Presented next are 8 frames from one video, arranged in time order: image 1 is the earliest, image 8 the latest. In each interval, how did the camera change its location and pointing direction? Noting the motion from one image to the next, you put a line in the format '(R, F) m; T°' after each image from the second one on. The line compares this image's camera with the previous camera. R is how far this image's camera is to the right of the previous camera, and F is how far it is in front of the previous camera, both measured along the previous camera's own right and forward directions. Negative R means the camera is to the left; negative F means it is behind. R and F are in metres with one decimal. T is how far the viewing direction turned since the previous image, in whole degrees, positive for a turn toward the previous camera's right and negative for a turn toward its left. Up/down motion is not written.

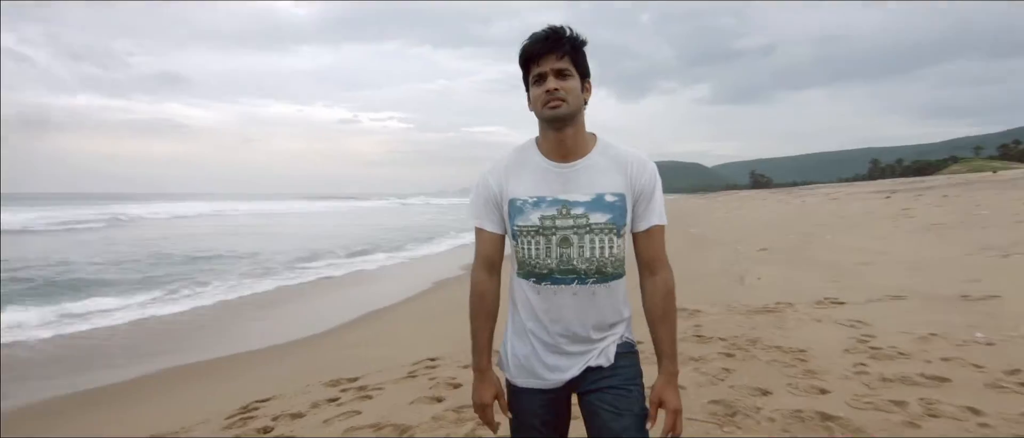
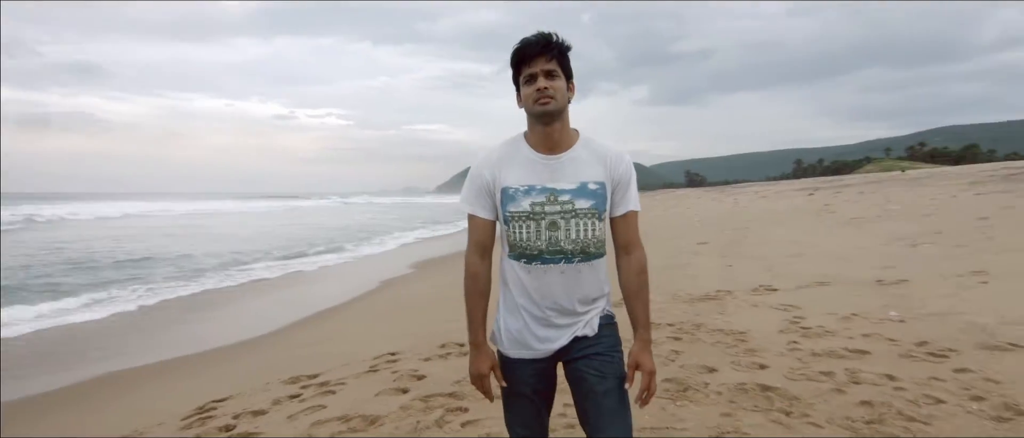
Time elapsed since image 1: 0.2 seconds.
(-0.1, -0.1) m; +6°
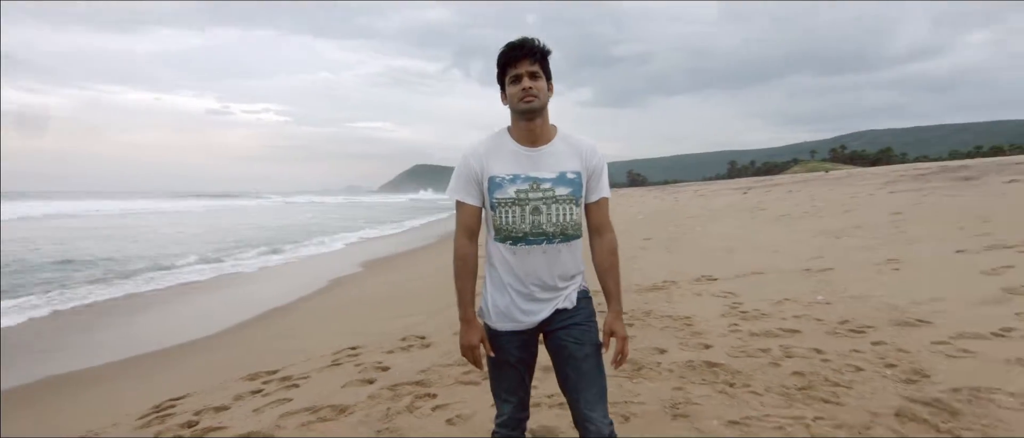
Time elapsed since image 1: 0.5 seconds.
(-0.1, -0.1) m; +6°
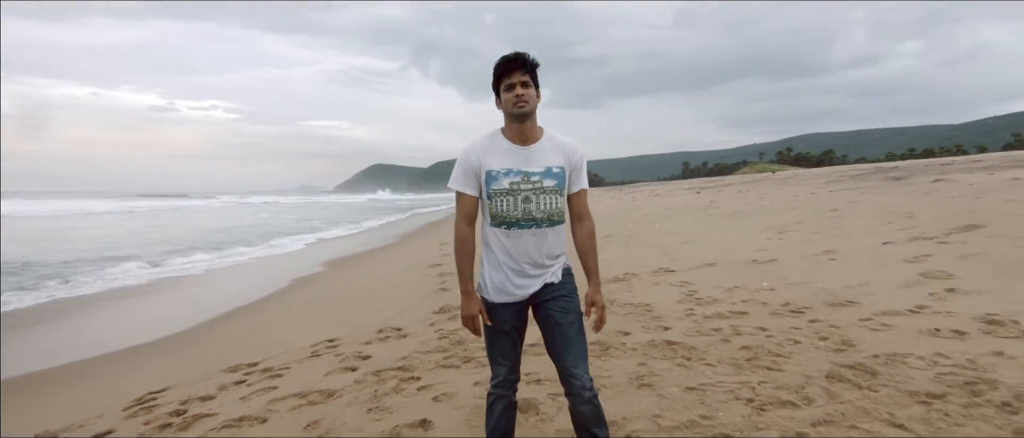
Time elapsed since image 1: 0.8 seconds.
(-0.1, -0.2) m; +4°
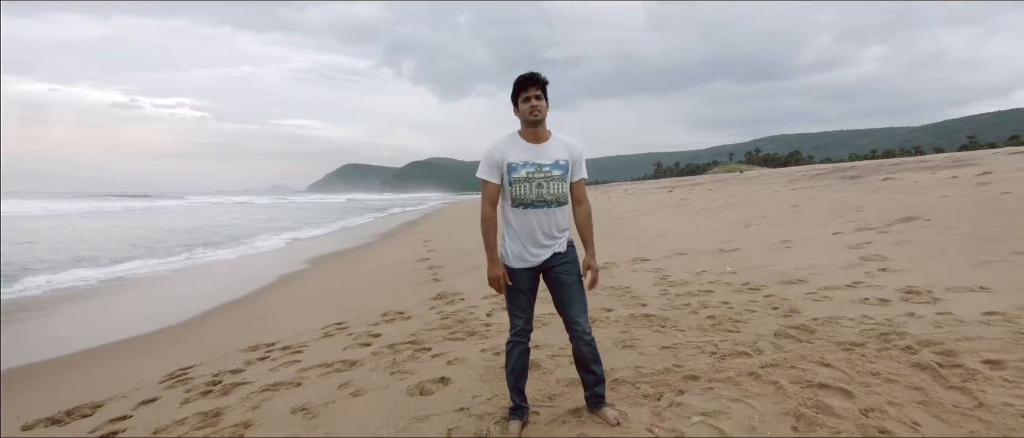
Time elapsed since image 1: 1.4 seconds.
(-0.2, -0.5) m; +3°
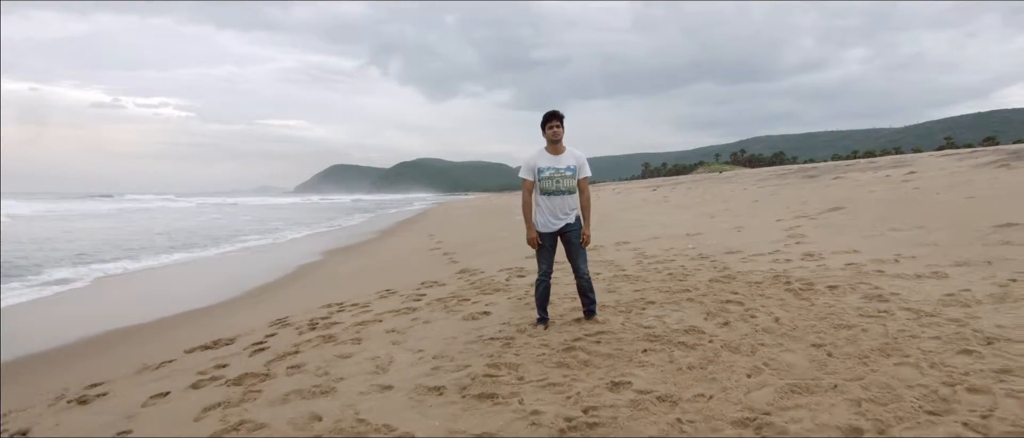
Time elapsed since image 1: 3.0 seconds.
(-0.3, -1.4) m; +1°
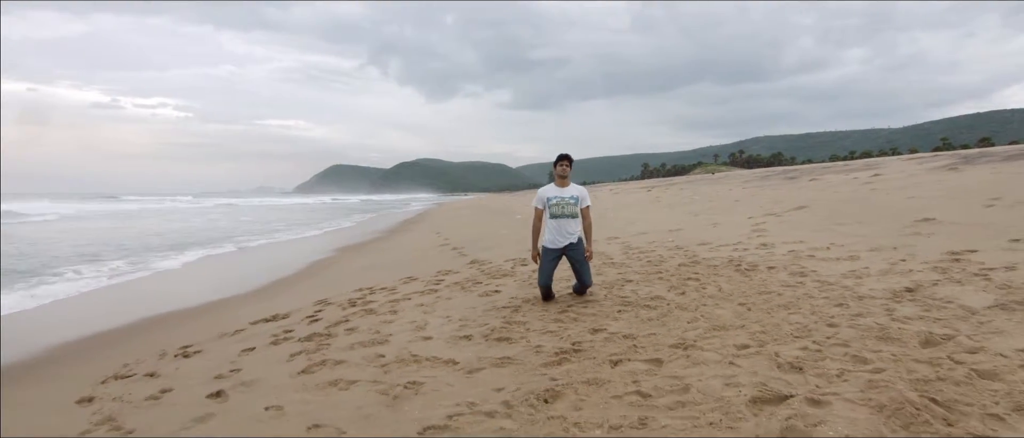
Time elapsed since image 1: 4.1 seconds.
(-0.1, -1.0) m; 0°
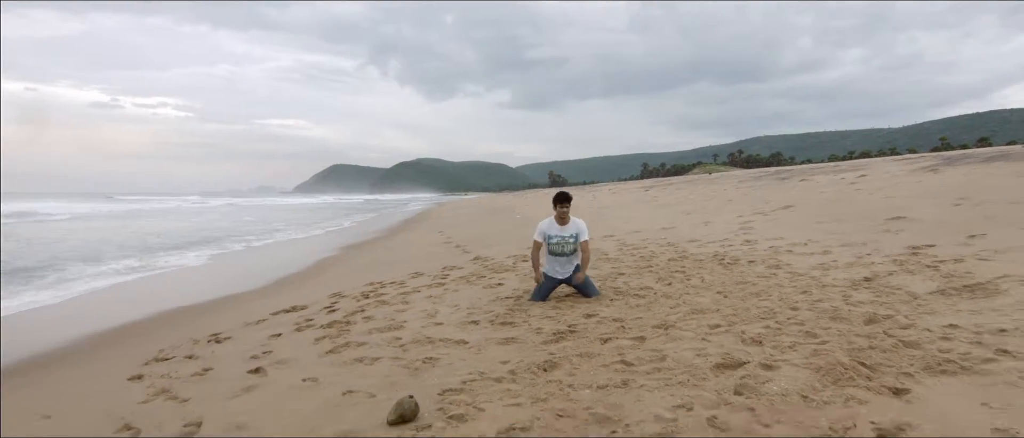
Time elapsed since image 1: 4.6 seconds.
(0.0, -0.4) m; 0°
